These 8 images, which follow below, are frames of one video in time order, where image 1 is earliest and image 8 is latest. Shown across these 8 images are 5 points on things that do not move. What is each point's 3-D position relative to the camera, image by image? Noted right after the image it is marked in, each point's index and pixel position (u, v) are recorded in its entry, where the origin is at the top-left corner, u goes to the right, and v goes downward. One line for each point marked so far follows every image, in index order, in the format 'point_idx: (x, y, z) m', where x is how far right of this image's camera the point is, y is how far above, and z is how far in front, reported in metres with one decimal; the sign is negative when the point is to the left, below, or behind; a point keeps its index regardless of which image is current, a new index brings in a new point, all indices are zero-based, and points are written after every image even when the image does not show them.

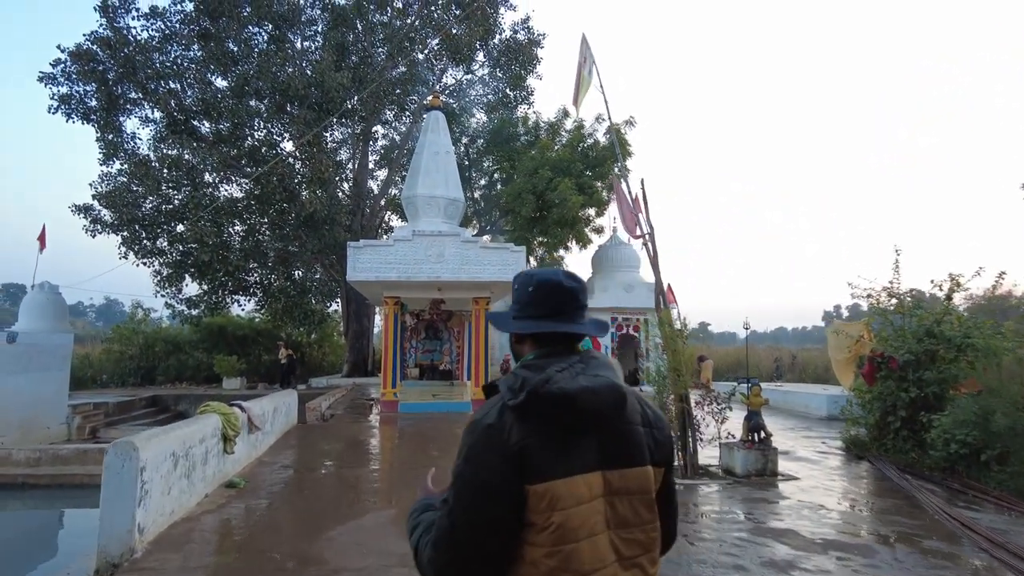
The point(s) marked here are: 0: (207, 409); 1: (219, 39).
0: (-2.7, -1.1, +5.9) m
1: (-7.5, +6.4, +16.9) m
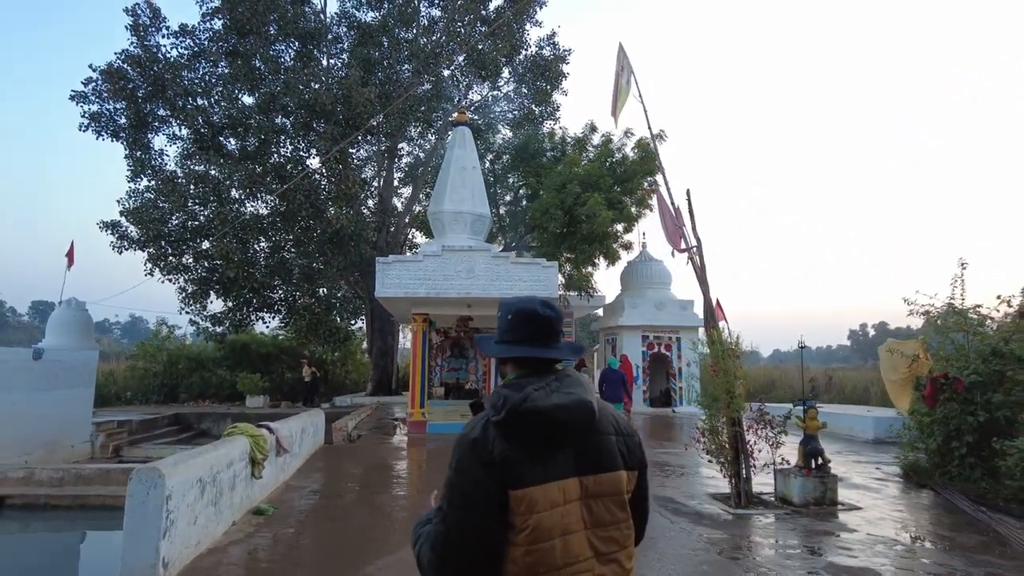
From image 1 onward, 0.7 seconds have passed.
0: (-2.4, -1.2, +5.6) m
1: (-6.8, +5.9, +16.9) m
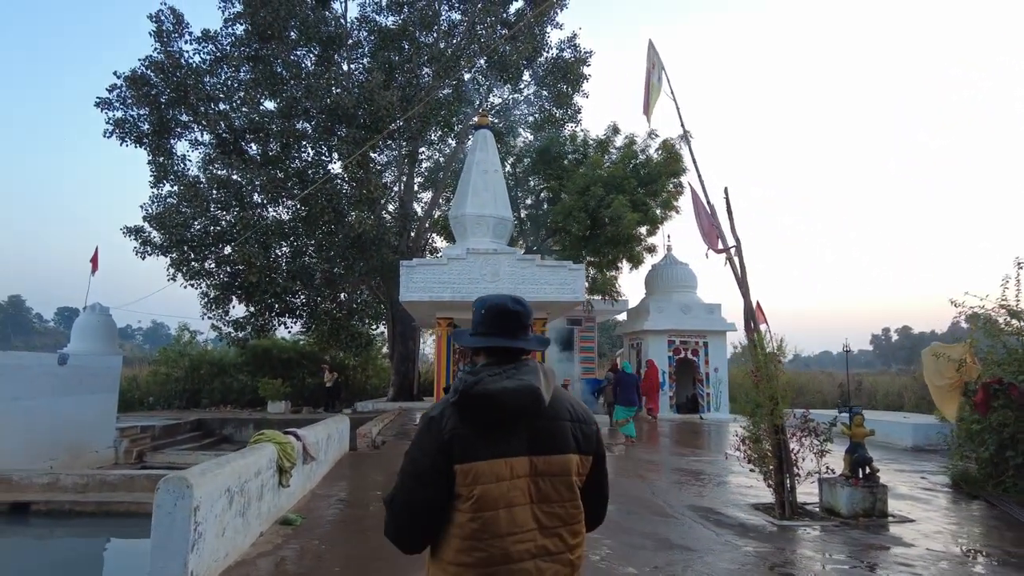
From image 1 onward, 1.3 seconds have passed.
0: (-2.1, -1.2, +5.5) m
1: (-6.2, +5.8, +16.9) m
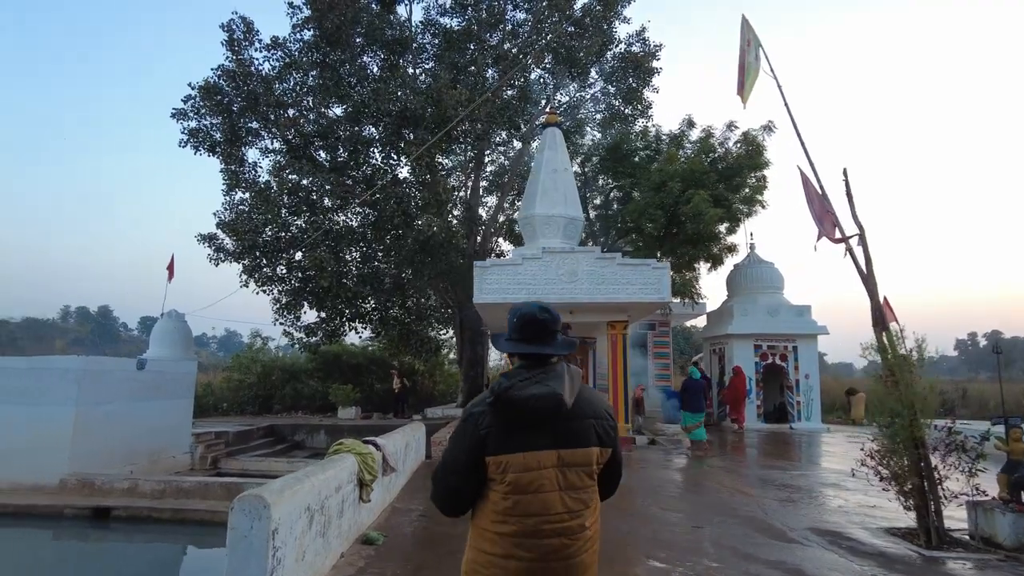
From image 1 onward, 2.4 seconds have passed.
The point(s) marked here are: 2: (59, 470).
0: (-1.3, -1.2, +5.0) m
1: (-4.5, +5.7, +16.9) m
2: (-6.5, -2.6, +9.6) m
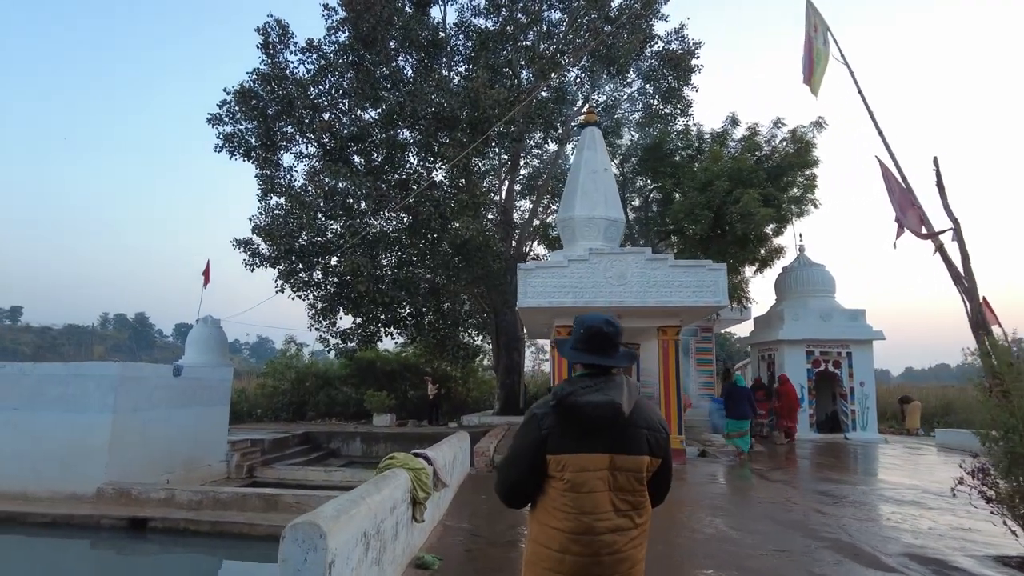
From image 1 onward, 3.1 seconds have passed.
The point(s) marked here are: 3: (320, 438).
0: (-0.8, -1.2, +4.6) m
1: (-3.6, +5.5, +16.7) m
2: (-5.9, -2.7, +9.4) m
3: (-4.7, -3.7, +16.2) m
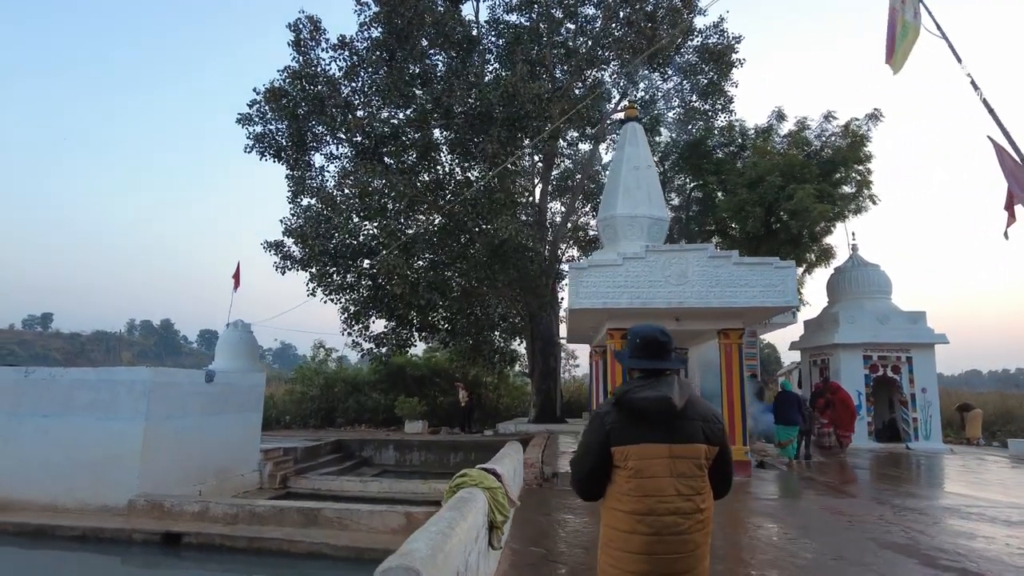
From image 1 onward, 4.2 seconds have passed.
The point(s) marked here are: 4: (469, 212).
0: (-0.3, -1.2, +4.1) m
1: (-2.7, +5.5, +16.3) m
2: (-5.2, -2.7, +8.9) m
3: (-3.8, -3.8, +15.8) m
4: (-1.1, +1.7, +15.3) m
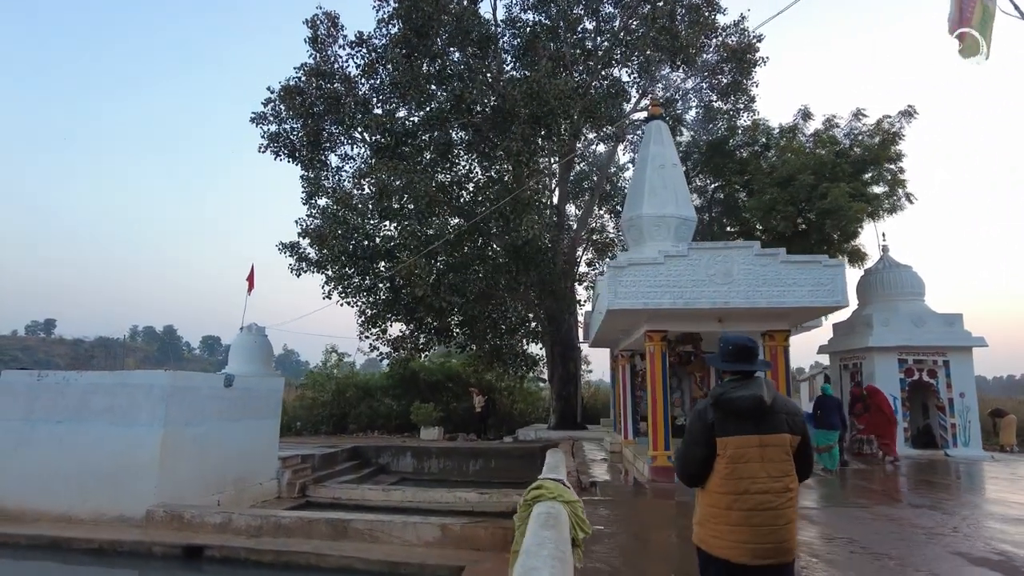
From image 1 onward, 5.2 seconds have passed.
0: (+0.2, -1.1, +3.7) m
1: (-2.2, +5.4, +15.9) m
2: (-4.7, -2.7, +8.5) m
3: (-3.3, -3.8, +15.3) m
4: (-0.6, +1.7, +15.0) m
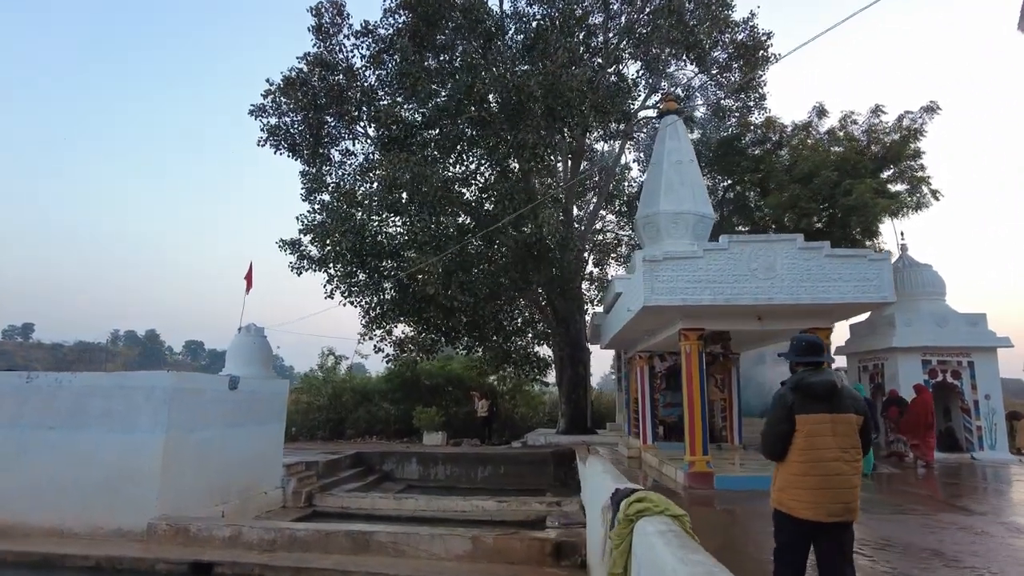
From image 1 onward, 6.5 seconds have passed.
0: (+0.6, -1.0, +3.1) m
1: (-2.0, +5.4, +15.4) m
2: (-4.3, -2.7, +7.9) m
3: (-3.1, -3.8, +14.7) m
4: (-0.4, +1.7, +14.4) m
